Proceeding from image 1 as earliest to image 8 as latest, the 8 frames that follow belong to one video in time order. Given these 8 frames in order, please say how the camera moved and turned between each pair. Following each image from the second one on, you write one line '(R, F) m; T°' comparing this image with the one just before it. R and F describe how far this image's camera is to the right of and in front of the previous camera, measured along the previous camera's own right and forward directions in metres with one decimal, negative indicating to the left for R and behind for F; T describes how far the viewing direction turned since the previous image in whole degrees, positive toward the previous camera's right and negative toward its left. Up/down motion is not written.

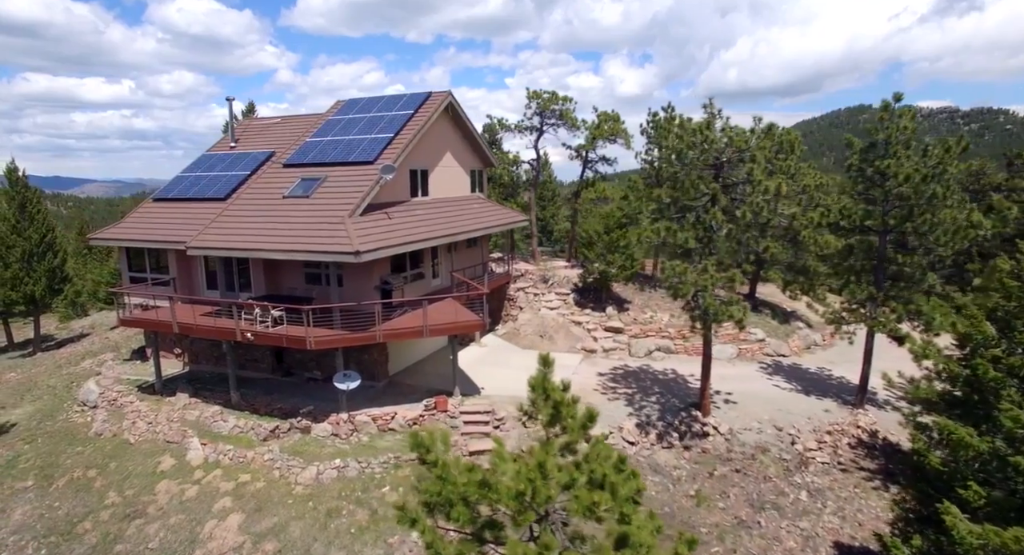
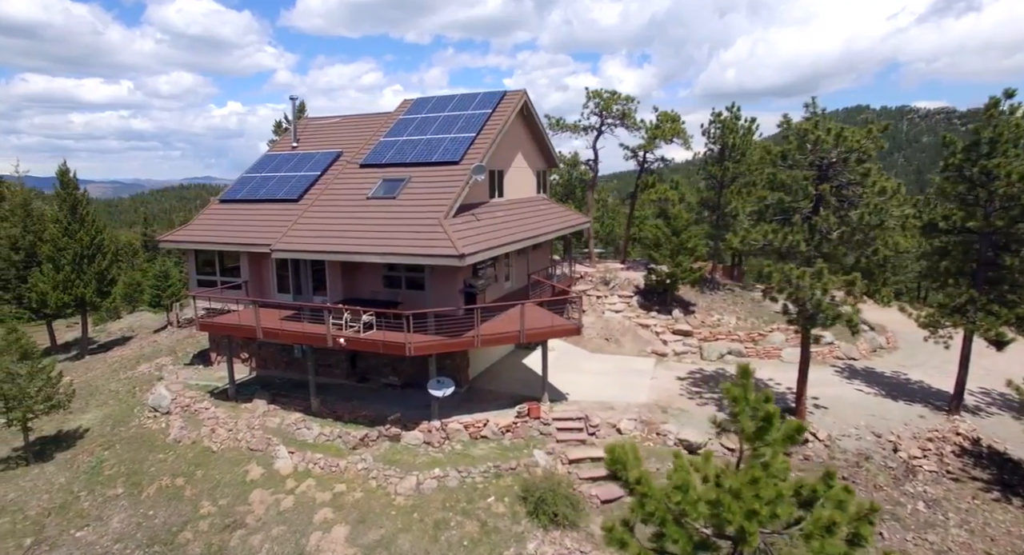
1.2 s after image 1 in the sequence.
(-2.9, +0.4) m; 0°
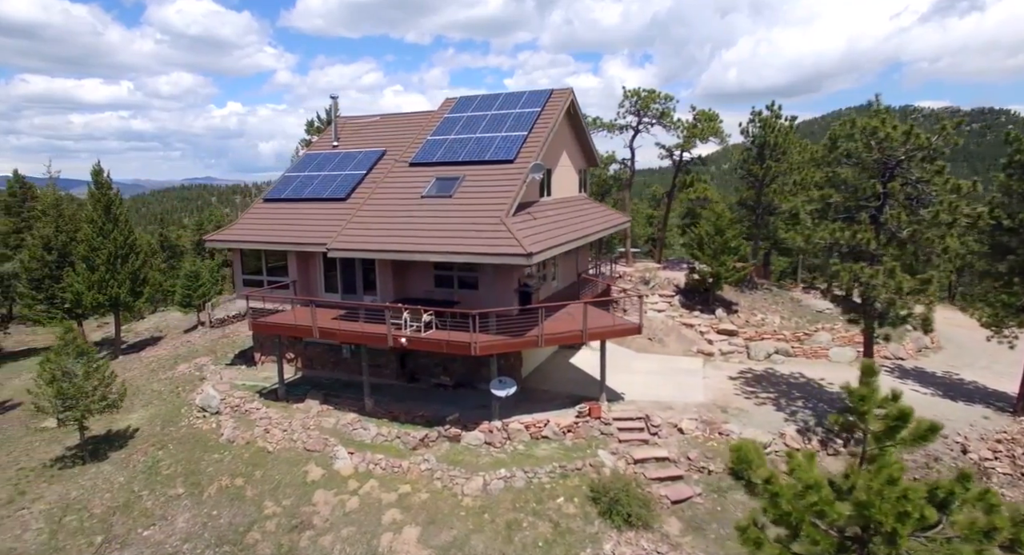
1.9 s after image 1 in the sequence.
(-1.8, +0.1) m; 0°
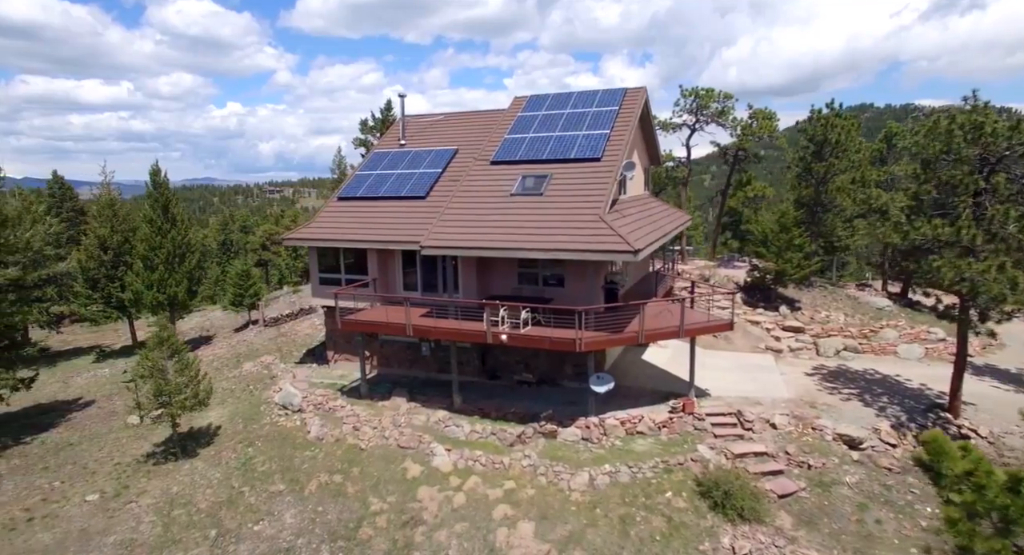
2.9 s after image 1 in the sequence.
(-2.9, -0.1) m; 0°
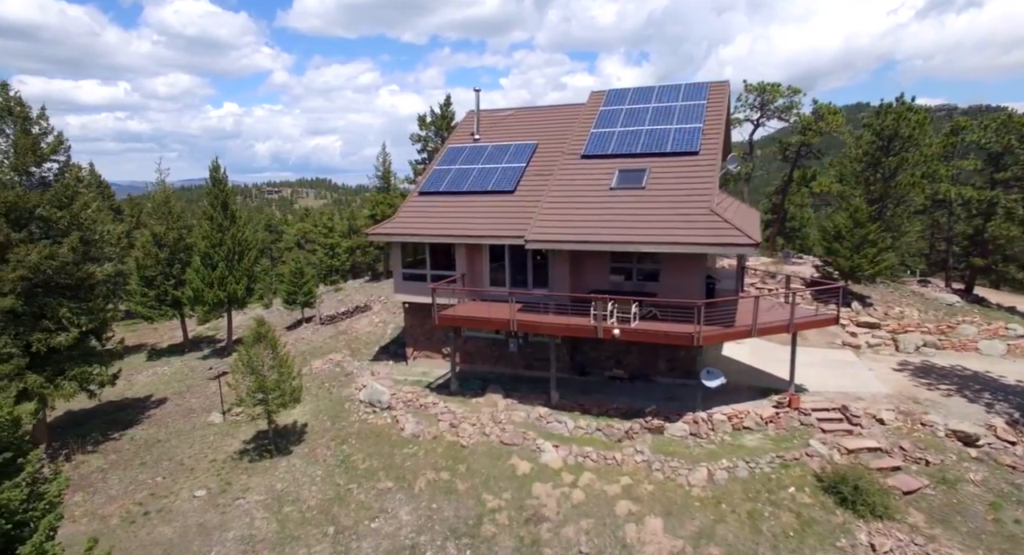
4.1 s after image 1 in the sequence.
(-3.3, +0.1) m; 0°
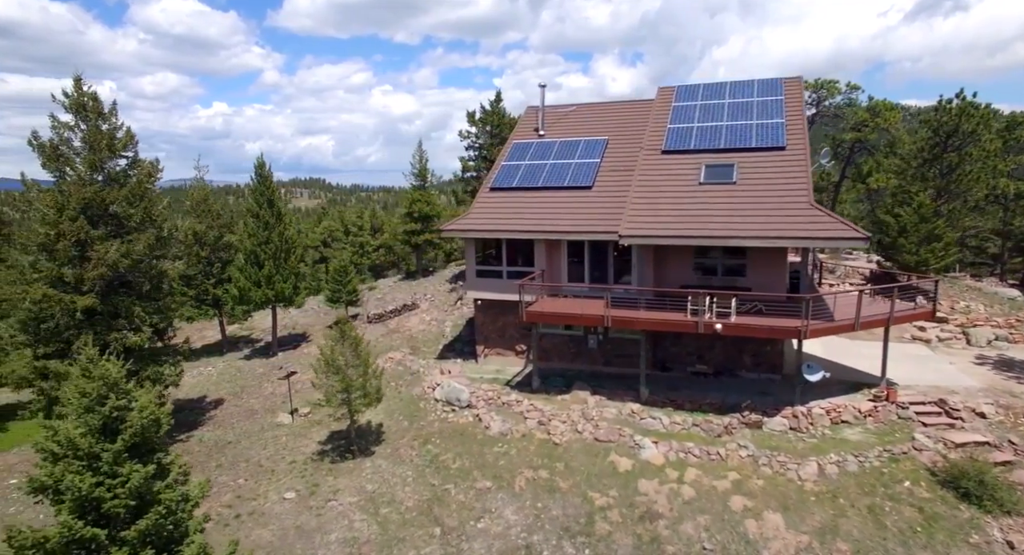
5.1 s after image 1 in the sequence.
(-3.1, +0.4) m; +1°
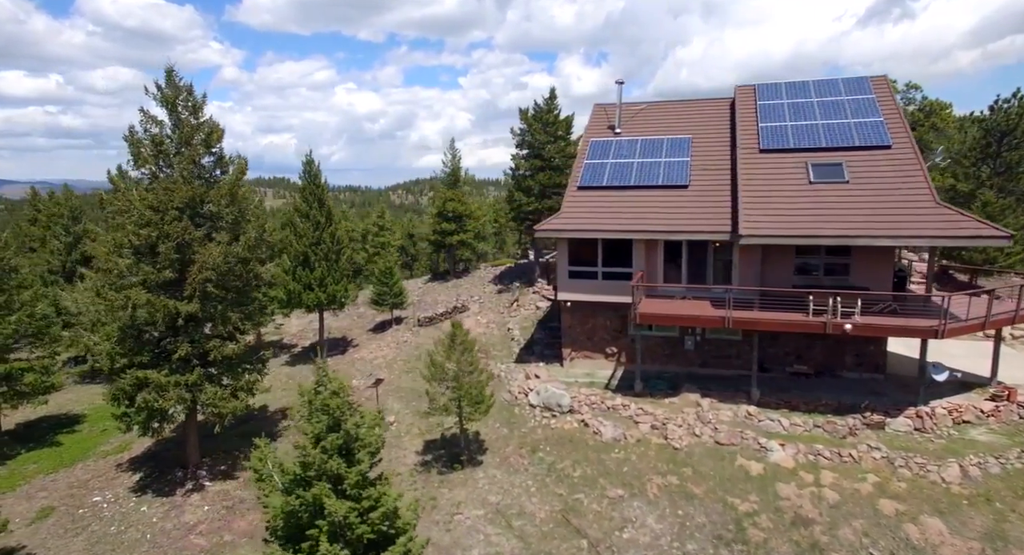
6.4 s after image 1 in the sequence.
(-4.4, +0.7) m; +3°
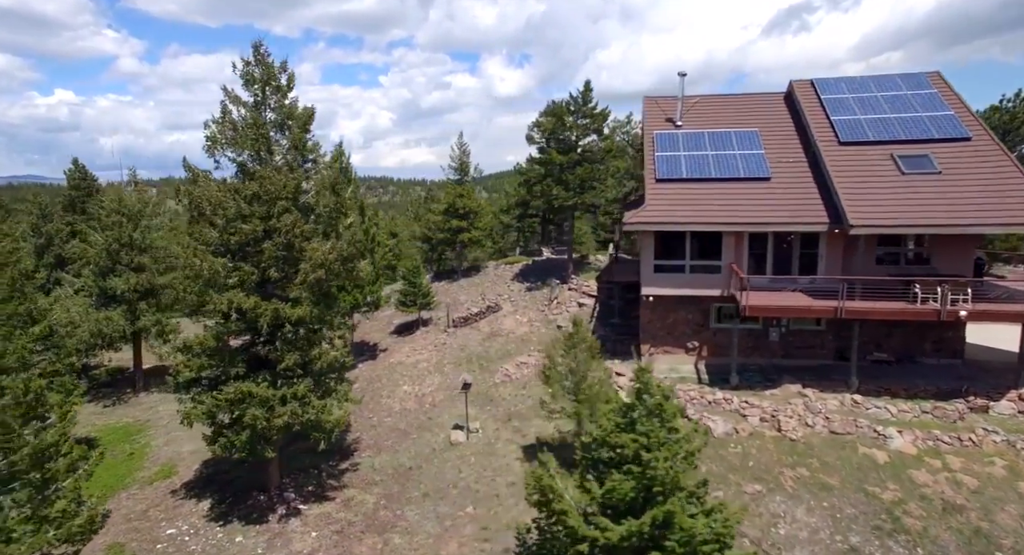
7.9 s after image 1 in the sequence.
(-5.3, +1.2) m; +7°
